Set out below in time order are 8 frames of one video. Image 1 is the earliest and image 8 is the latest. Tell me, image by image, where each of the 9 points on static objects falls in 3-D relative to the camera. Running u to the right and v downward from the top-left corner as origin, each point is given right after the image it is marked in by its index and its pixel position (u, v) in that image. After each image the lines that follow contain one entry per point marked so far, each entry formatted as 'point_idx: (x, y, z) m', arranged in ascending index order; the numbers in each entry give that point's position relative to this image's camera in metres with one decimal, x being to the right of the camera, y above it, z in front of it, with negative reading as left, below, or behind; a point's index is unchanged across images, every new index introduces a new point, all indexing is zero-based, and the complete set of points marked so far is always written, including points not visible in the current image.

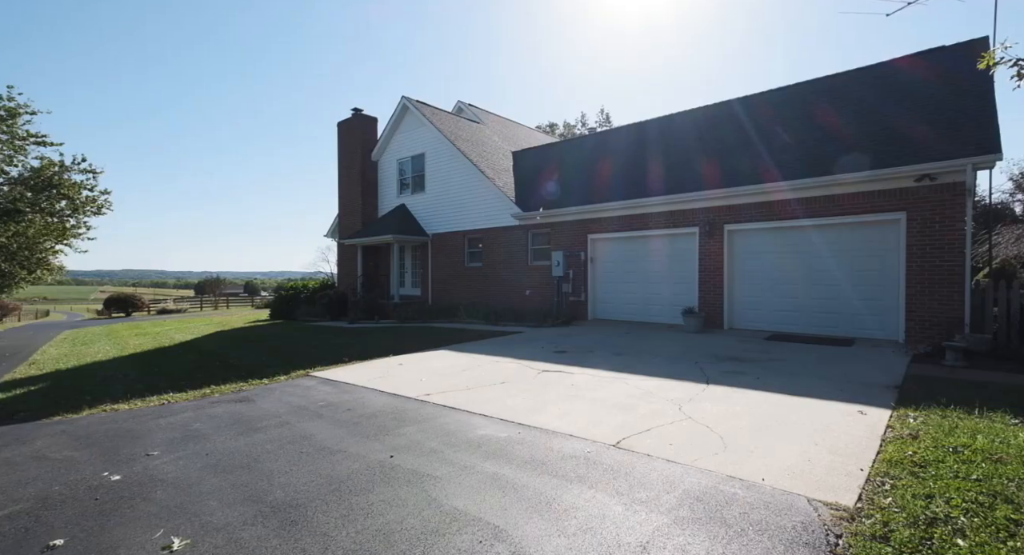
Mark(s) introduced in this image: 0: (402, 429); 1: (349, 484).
0: (-1.1, -1.5, +5.2) m
1: (-1.2, -1.5, +3.7) m
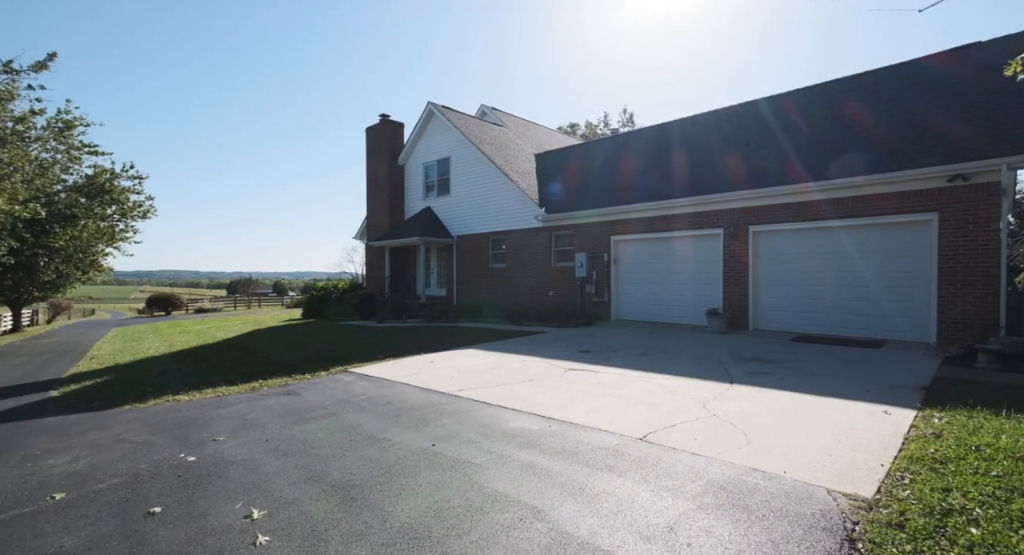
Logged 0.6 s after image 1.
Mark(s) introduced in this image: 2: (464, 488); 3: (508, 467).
0: (-0.8, -1.6, +5.5) m
1: (-0.9, -1.5, +4.1) m
2: (-0.3, -1.5, +3.7) m
3: (0.0, -1.6, +4.2) m
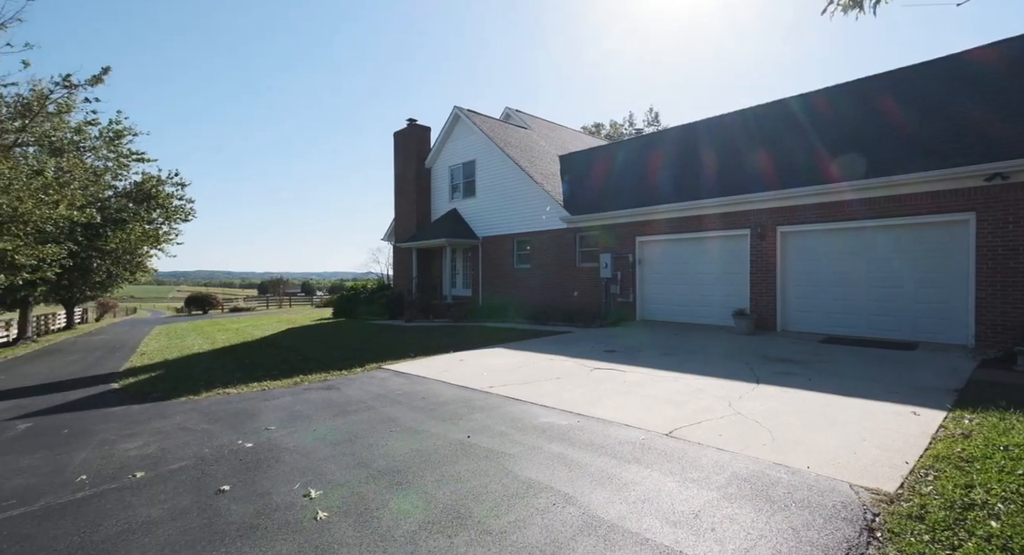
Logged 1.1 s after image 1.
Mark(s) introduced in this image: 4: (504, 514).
0: (-0.4, -1.6, +5.8) m
1: (-0.6, -1.5, +4.3) m
2: (-0.1, -1.5, +4.0) m
3: (+0.2, -1.6, +4.4) m
4: (-0.1, -1.5, +3.3) m
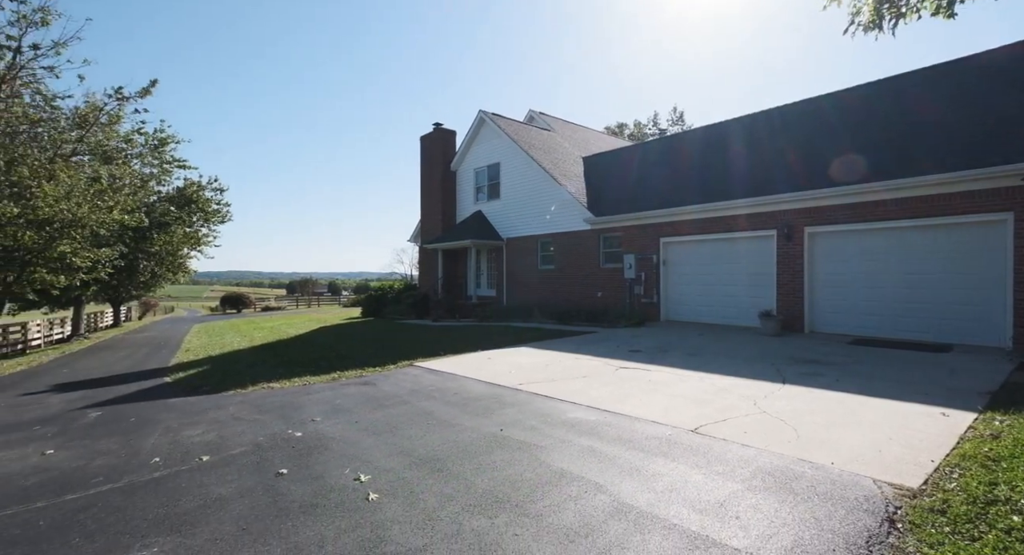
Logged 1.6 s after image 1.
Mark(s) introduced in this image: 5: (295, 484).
0: (-0.1, -1.6, +6.0) m
1: (-0.3, -1.5, +4.6) m
2: (+0.2, -1.6, +4.2) m
3: (+0.5, -1.6, +4.6) m
4: (+0.2, -1.5, +3.6) m
5: (-1.6, -1.5, +3.7) m
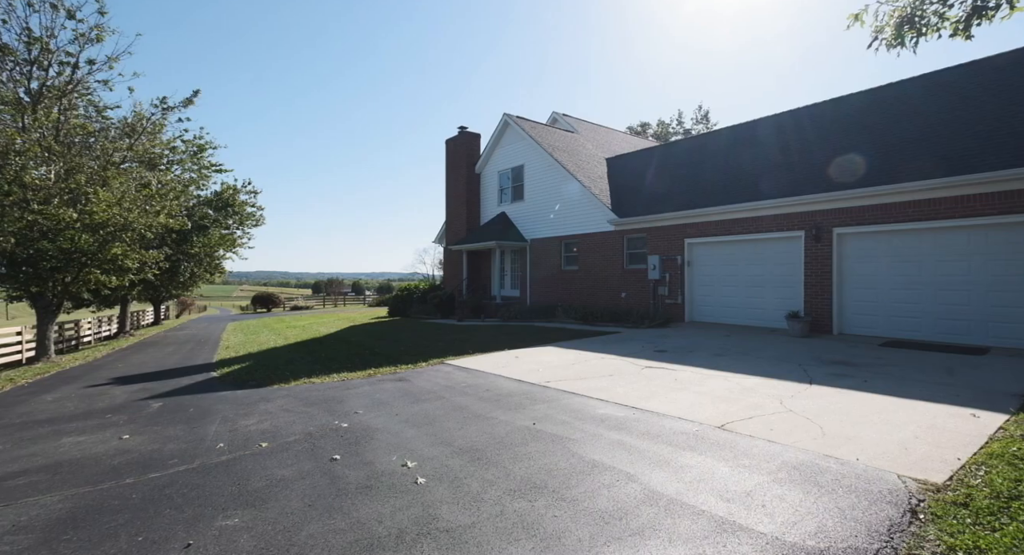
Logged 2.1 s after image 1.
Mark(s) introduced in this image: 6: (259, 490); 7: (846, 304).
0: (+0.3, -1.6, +6.3) m
1: (0.0, -1.5, +4.9) m
2: (+0.5, -1.6, +4.5) m
3: (+0.9, -1.6, +4.9) m
4: (+0.5, -1.6, +3.8) m
5: (-1.3, -1.5, +4.0) m
6: (-1.7, -1.5, +3.5) m
7: (+7.0, -0.5, +10.7) m
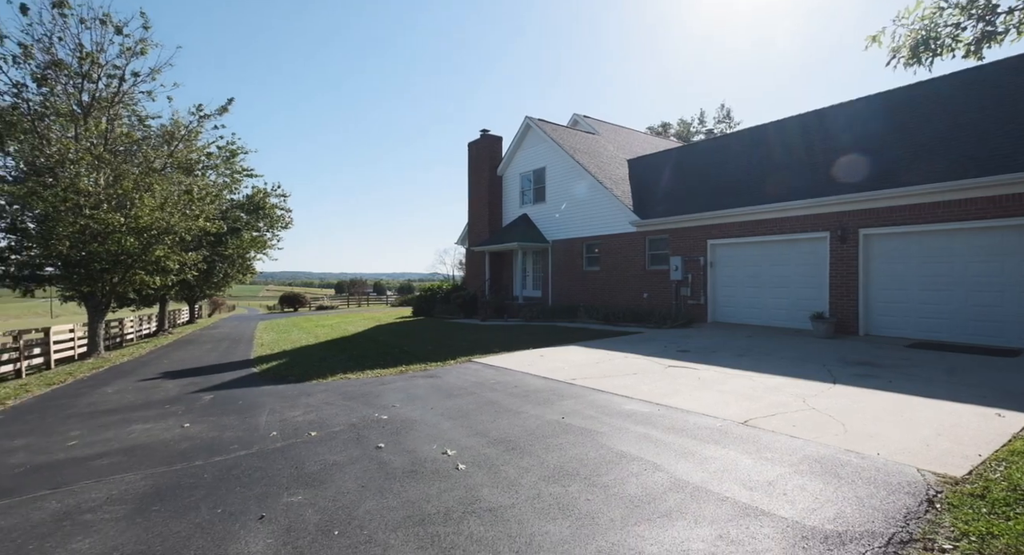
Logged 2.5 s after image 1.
0: (+0.7, -1.6, +6.6) m
1: (+0.3, -1.6, +5.1) m
2: (+0.8, -1.6, +4.7) m
3: (+1.2, -1.6, +5.1) m
4: (+0.7, -1.6, +4.1) m
5: (-1.0, -1.5, +4.3) m
6: (-1.5, -1.5, +3.9) m
7: (+7.5, -0.6, +10.7) m
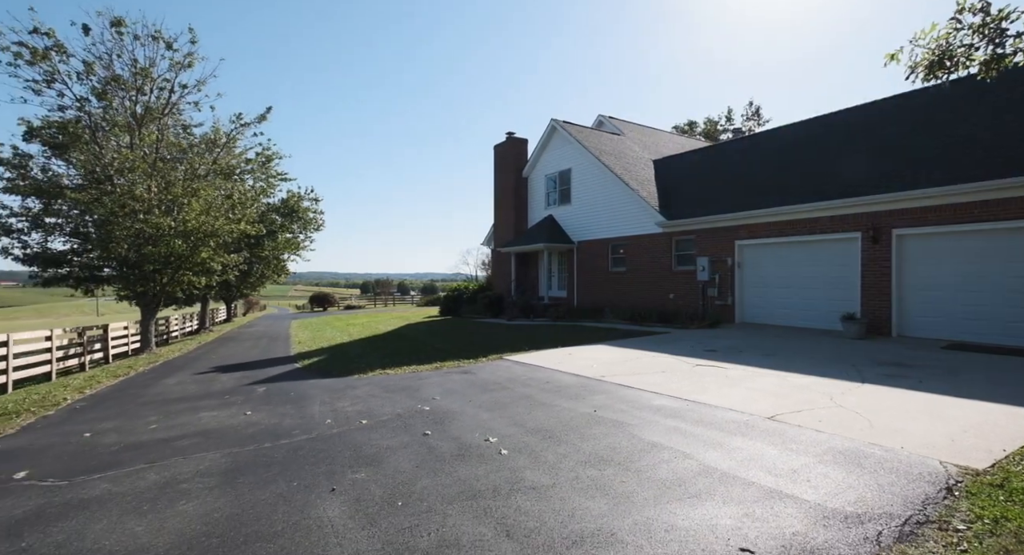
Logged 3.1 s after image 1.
0: (+1.1, -1.6, +6.9) m
1: (+0.7, -1.6, +5.5) m
2: (+1.1, -1.6, +5.0) m
3: (+1.5, -1.6, +5.4) m
4: (+1.1, -1.6, +4.4) m
5: (-0.6, -1.5, +4.7) m
6: (-1.2, -1.5, +4.3) m
7: (+8.2, -0.6, +10.7) m
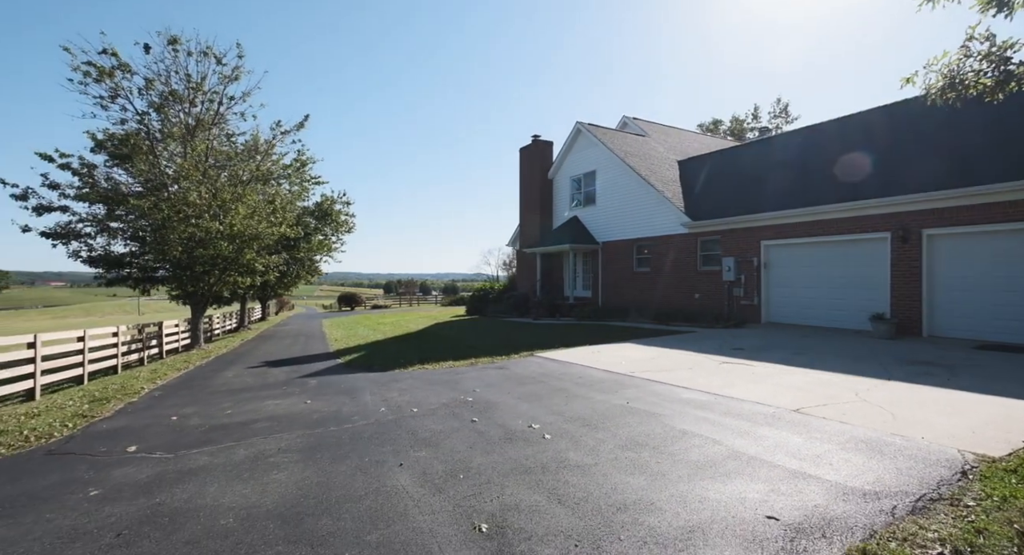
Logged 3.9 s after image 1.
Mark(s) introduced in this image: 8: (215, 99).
0: (+1.6, -1.6, +7.2) m
1: (+1.1, -1.6, +5.9) m
2: (+1.6, -1.6, +5.4) m
3: (+2.0, -1.6, +5.8) m
4: (+1.5, -1.6, +4.7) m
5: (-0.2, -1.5, +5.1) m
6: (-0.8, -1.5, +4.7) m
7: (+8.8, -0.5, +10.8) m
8: (-8.8, +5.3, +15.0) m
